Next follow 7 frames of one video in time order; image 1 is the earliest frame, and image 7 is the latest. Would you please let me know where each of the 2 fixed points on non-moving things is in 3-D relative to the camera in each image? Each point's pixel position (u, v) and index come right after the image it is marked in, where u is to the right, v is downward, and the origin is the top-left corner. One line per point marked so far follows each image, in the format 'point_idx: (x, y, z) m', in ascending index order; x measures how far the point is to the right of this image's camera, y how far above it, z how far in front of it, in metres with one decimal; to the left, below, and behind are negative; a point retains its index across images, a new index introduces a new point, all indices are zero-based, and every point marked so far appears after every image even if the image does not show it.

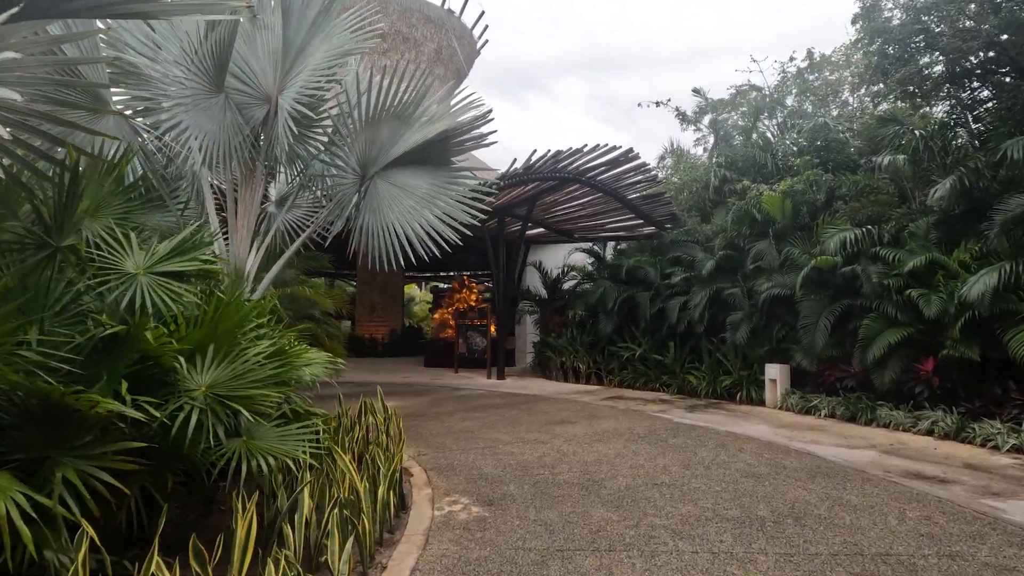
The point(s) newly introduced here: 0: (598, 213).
0: (+1.7, +1.5, +10.7) m
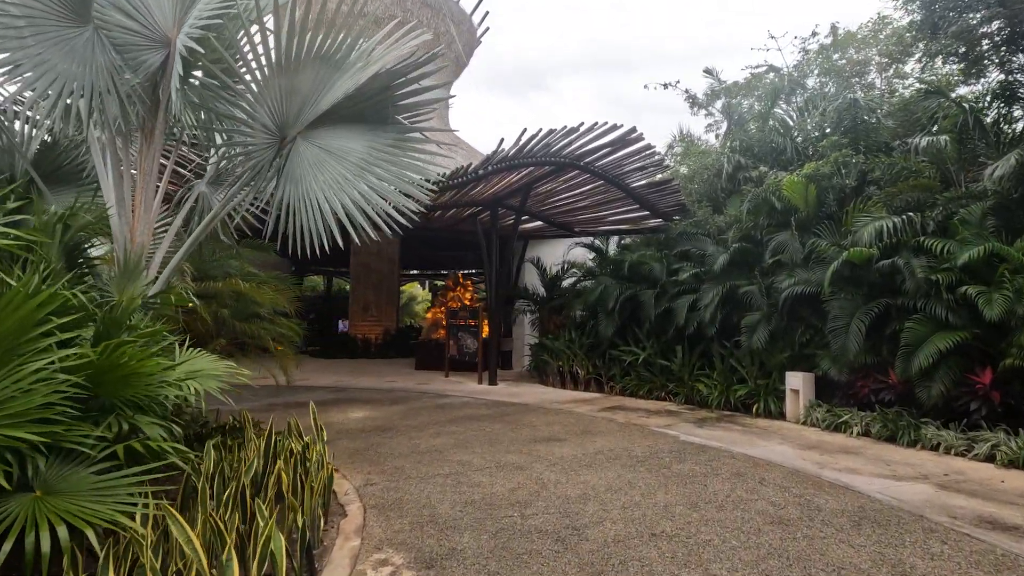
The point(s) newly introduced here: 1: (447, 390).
0: (+1.6, +1.5, +9.8) m
1: (-1.1, -1.8, +9.5) m
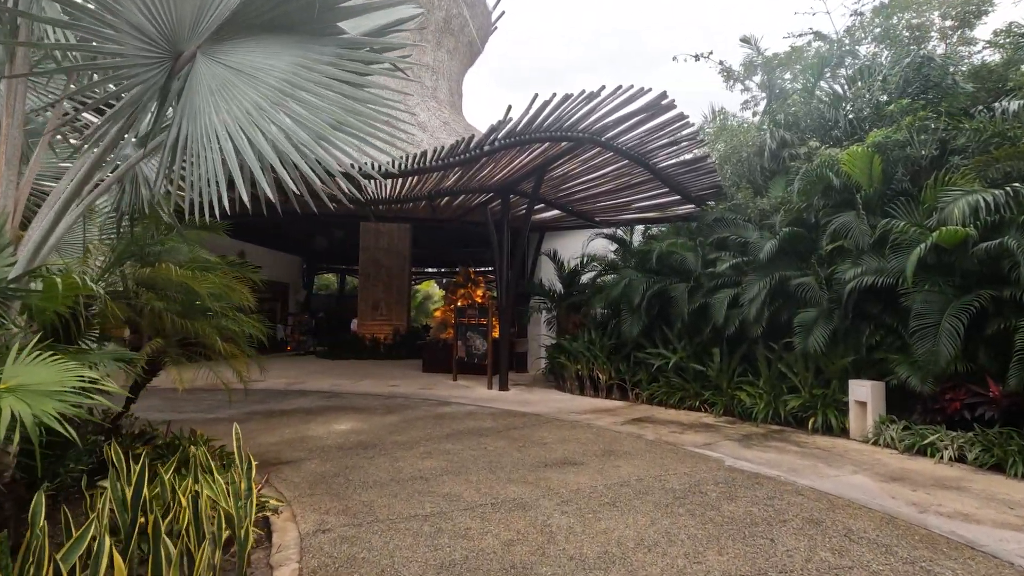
0: (+1.8, +1.6, +8.7) m
1: (-0.9, -1.7, +8.5) m
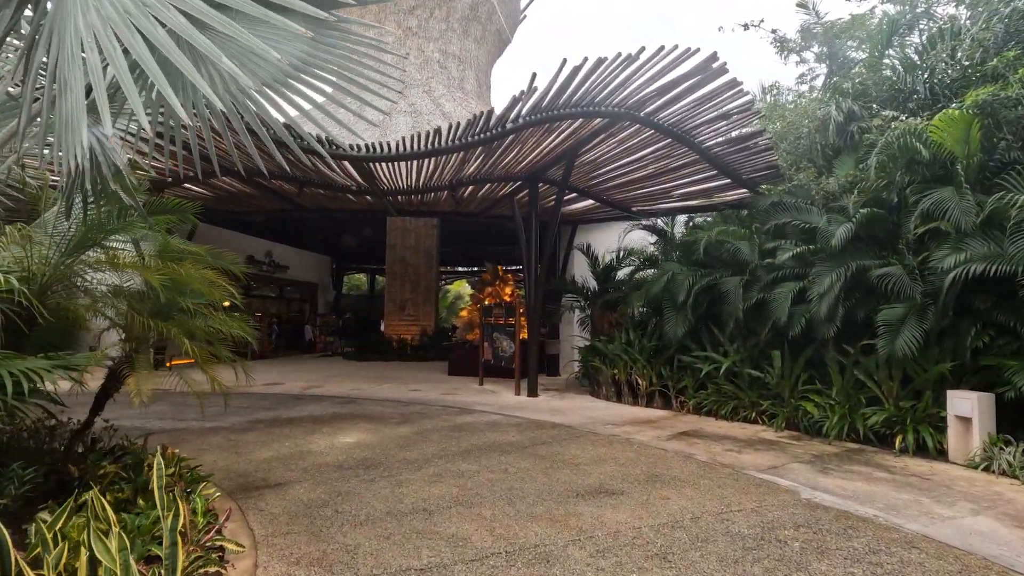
0: (+2.2, +1.7, +7.8) m
1: (-0.5, -1.7, +7.8) m
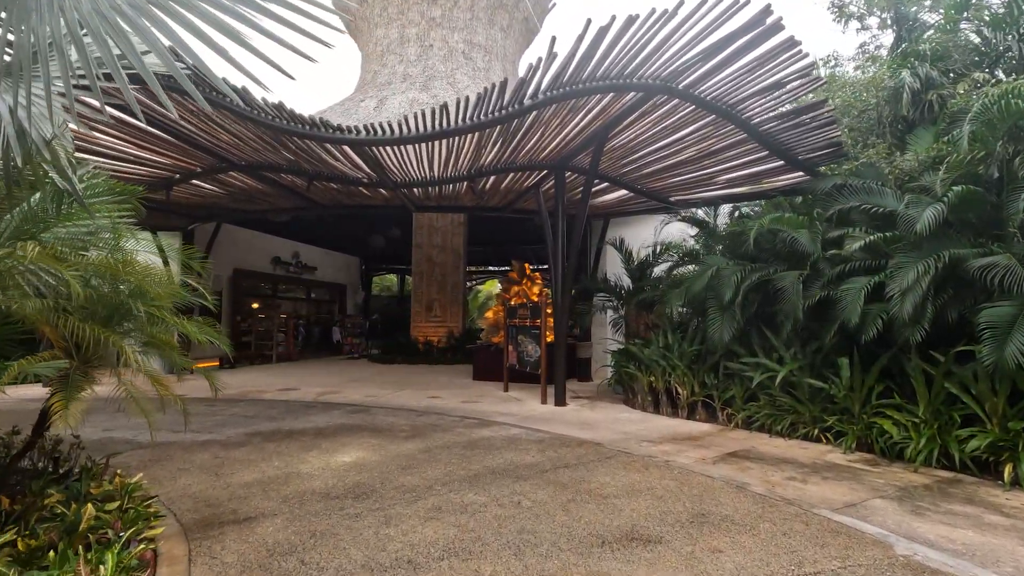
0: (+2.5, +1.7, +7.0) m
1: (-0.2, -1.6, +7.1) m
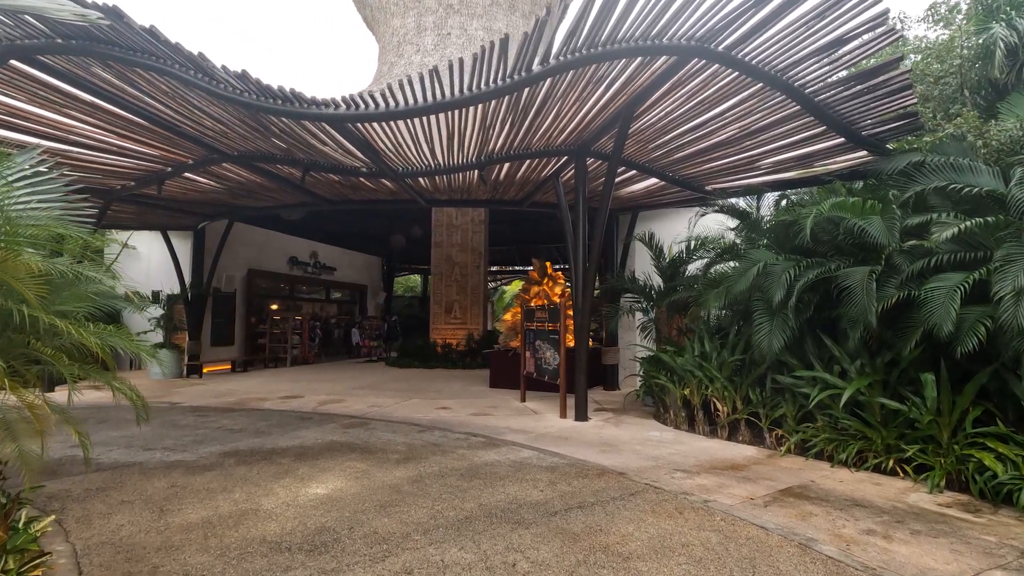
0: (+2.6, +1.7, +6.0) m
1: (0.0, -1.7, +6.3) m
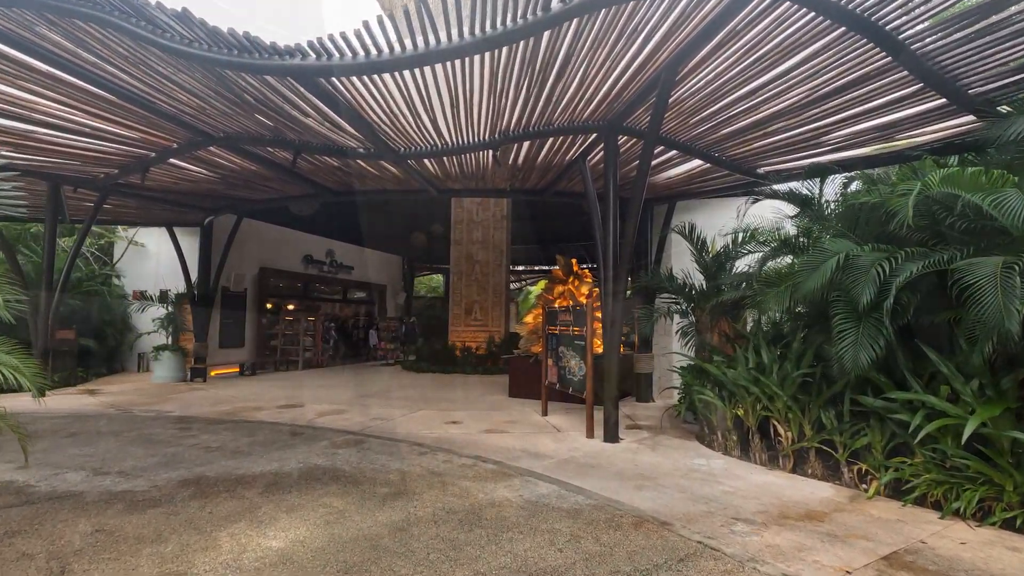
0: (+2.8, +1.7, +4.9) m
1: (+0.1, -1.6, +5.4) m
